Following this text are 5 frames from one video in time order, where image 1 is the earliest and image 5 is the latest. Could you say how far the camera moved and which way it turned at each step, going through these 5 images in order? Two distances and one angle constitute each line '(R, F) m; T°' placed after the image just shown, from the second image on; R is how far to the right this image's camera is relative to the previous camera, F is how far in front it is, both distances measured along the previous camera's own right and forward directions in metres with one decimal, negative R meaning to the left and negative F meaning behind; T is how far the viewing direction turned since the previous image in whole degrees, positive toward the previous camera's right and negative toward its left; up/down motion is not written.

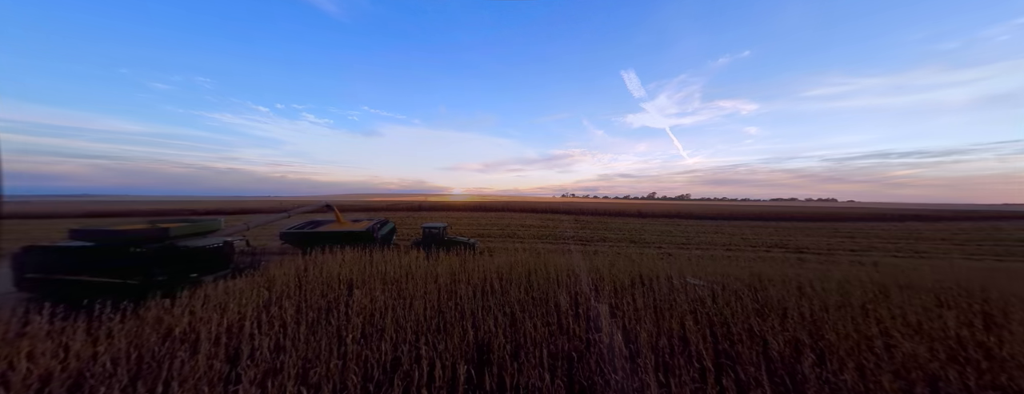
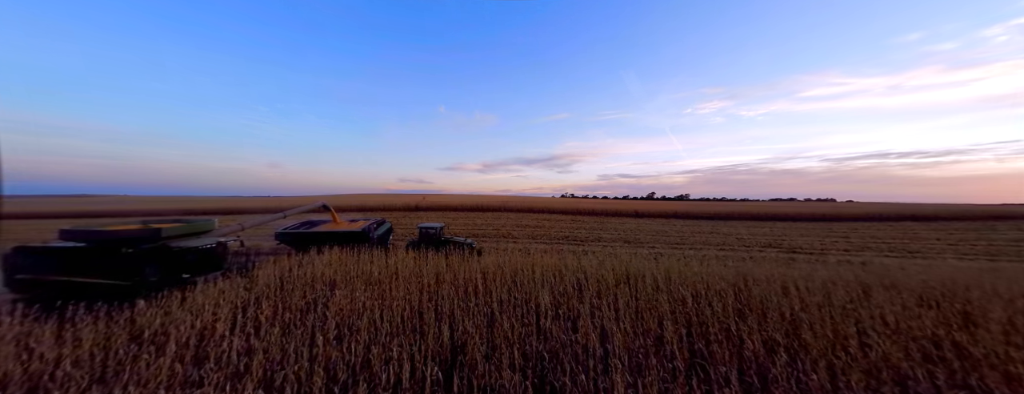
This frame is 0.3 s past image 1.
(+0.2, 0.0) m; 0°
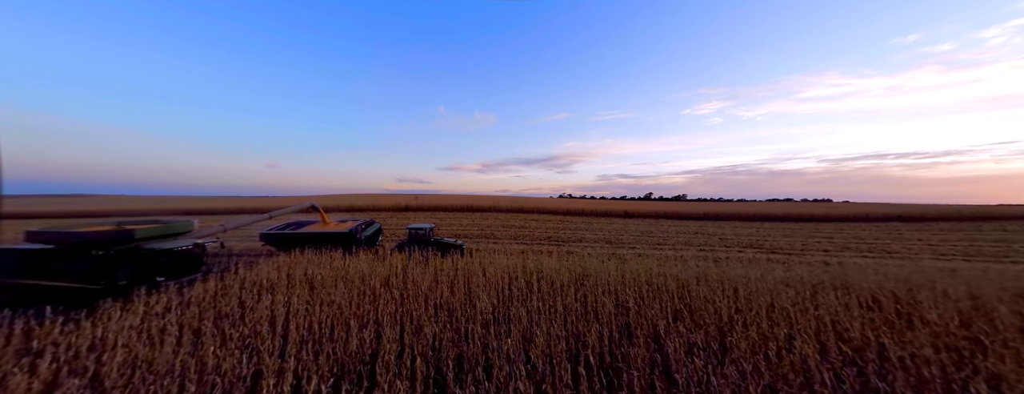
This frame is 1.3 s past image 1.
(+0.7, 0.0) m; 0°
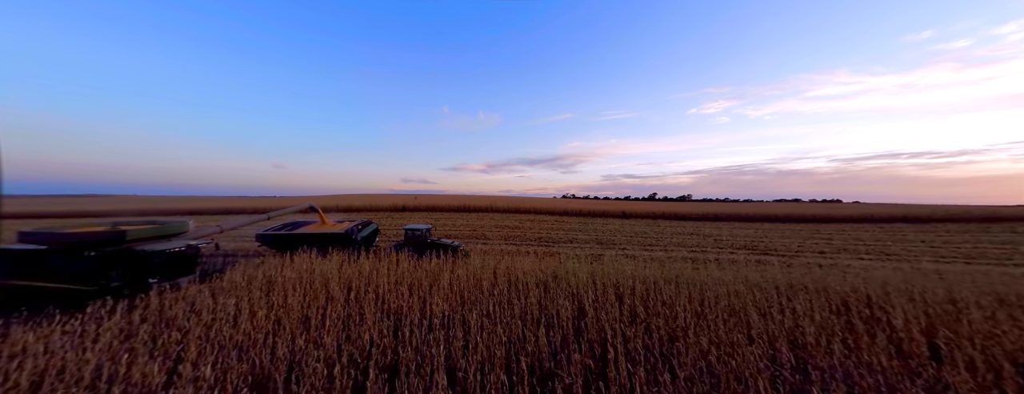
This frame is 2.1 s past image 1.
(+0.6, 0.0) m; -1°
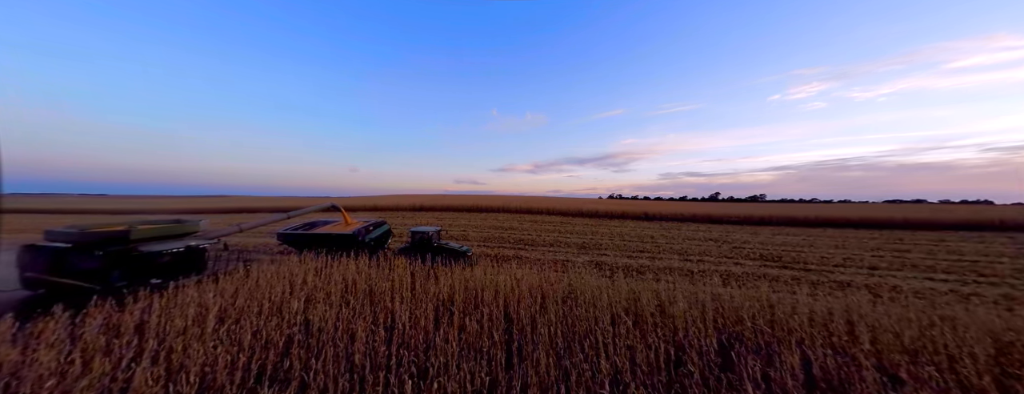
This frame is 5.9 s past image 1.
(+2.9, +0.7) m; -9°
